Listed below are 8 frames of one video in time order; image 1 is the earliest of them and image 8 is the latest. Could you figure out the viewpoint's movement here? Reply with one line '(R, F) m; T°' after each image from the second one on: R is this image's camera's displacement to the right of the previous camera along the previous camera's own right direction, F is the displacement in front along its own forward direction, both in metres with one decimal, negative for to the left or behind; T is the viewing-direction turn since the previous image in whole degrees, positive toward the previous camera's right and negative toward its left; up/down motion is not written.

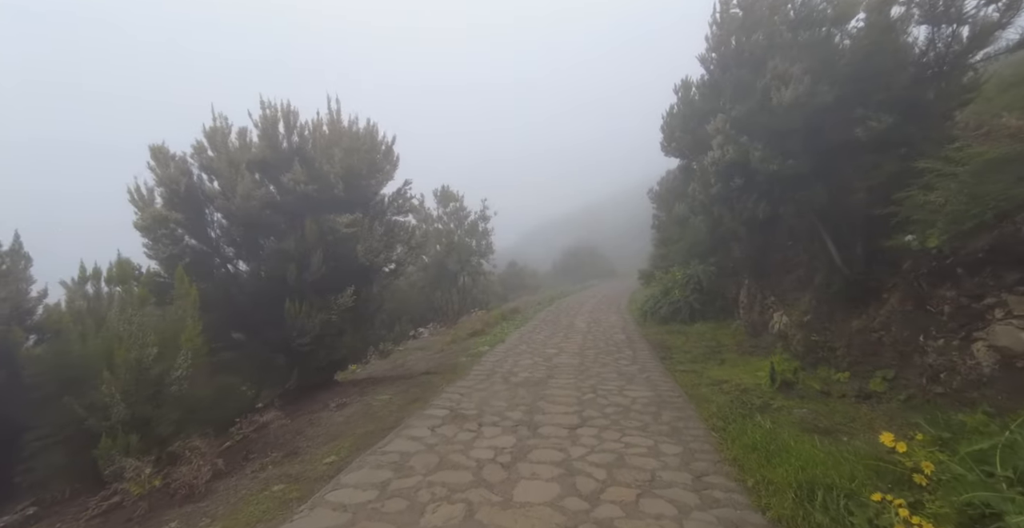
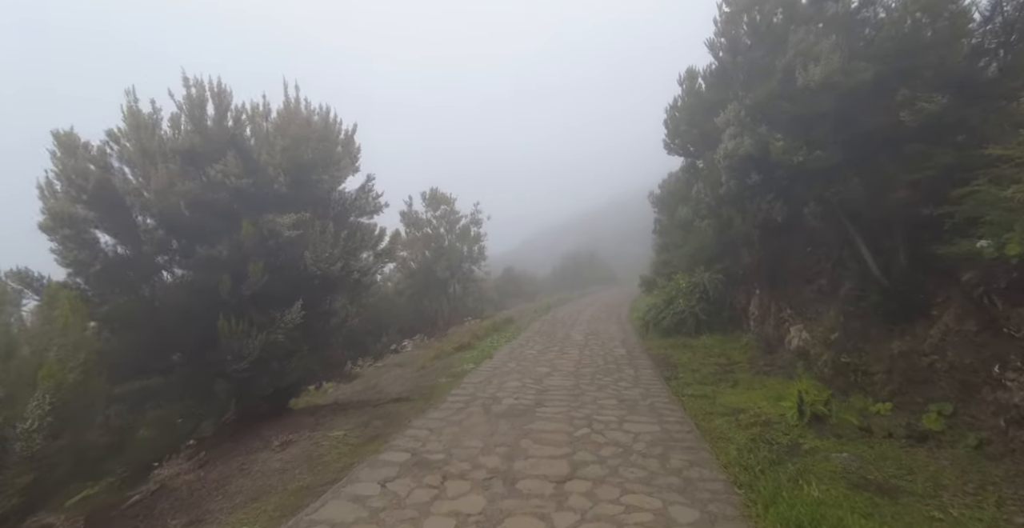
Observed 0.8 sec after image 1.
(+0.2, +0.8) m; 0°
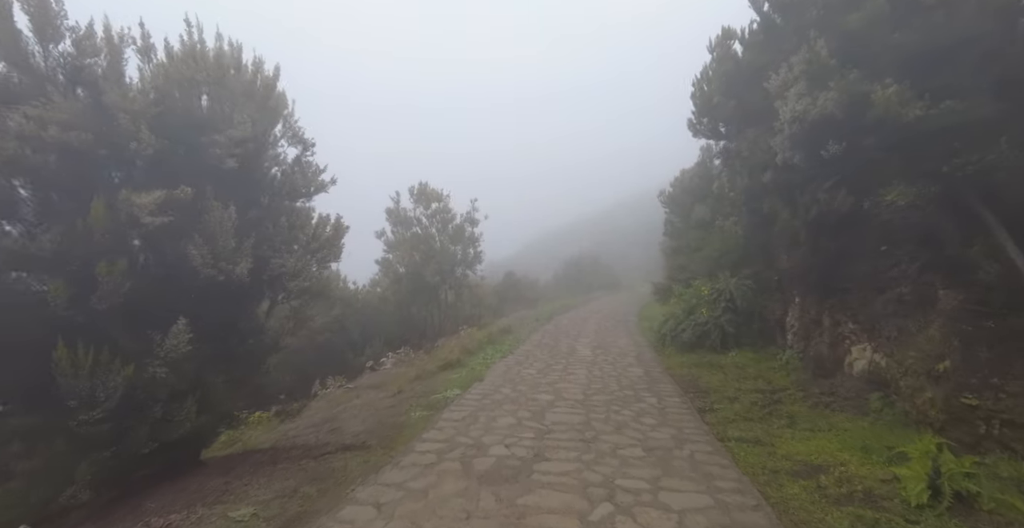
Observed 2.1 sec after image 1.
(+0.1, +1.5) m; 0°
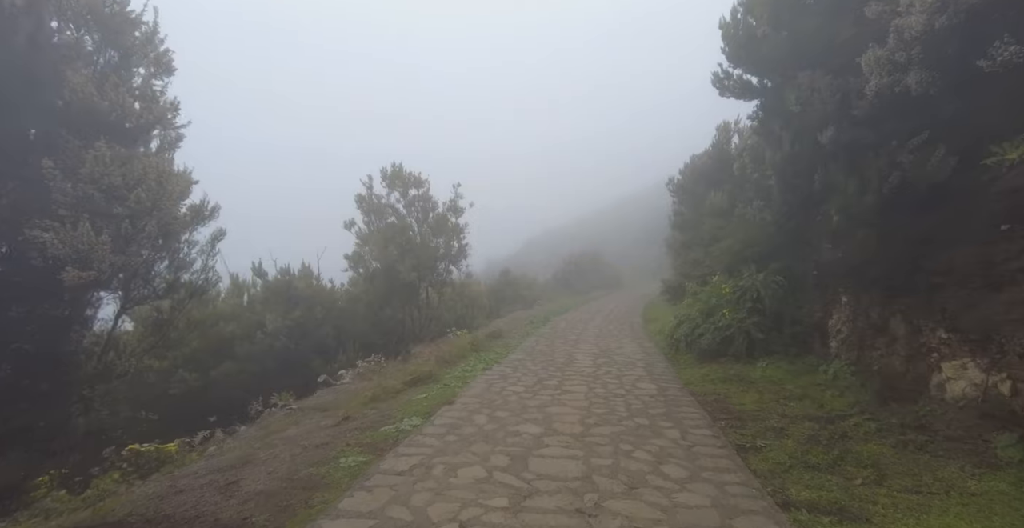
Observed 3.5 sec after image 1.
(+0.3, +1.6) m; 0°
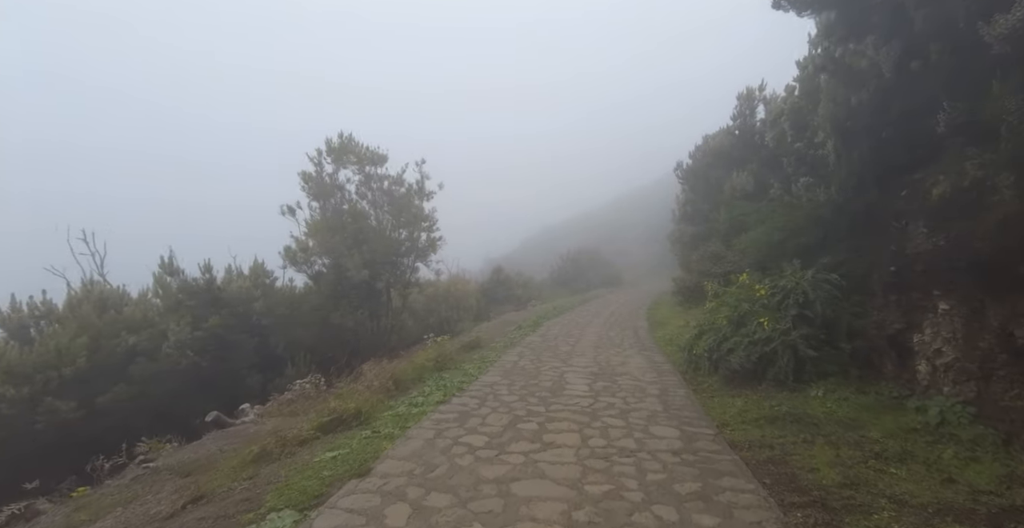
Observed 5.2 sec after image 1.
(+0.4, +2.1) m; 0°
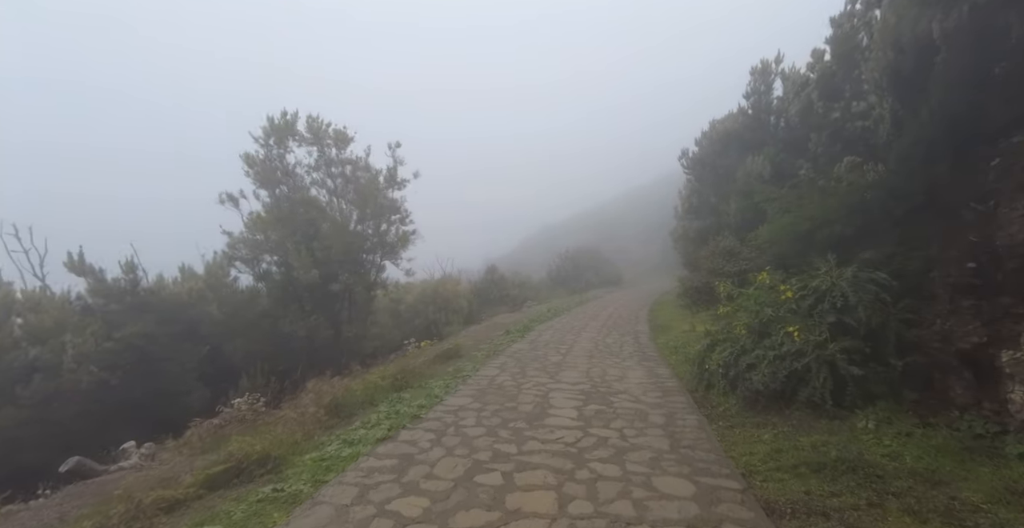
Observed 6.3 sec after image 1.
(+0.4, +1.3) m; 0°
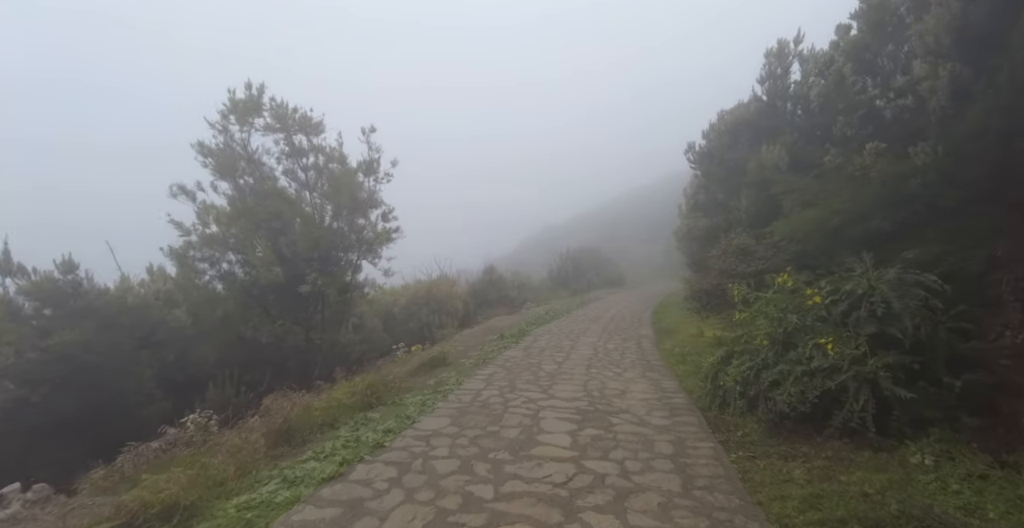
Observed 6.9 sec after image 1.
(+0.2, +0.8) m; 0°
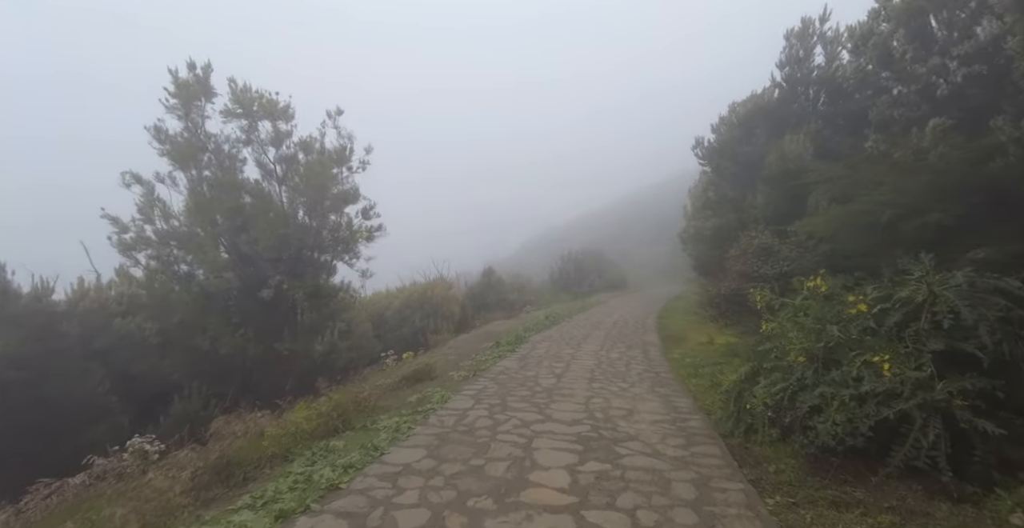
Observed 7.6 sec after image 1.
(+0.1, +0.8) m; 0°
